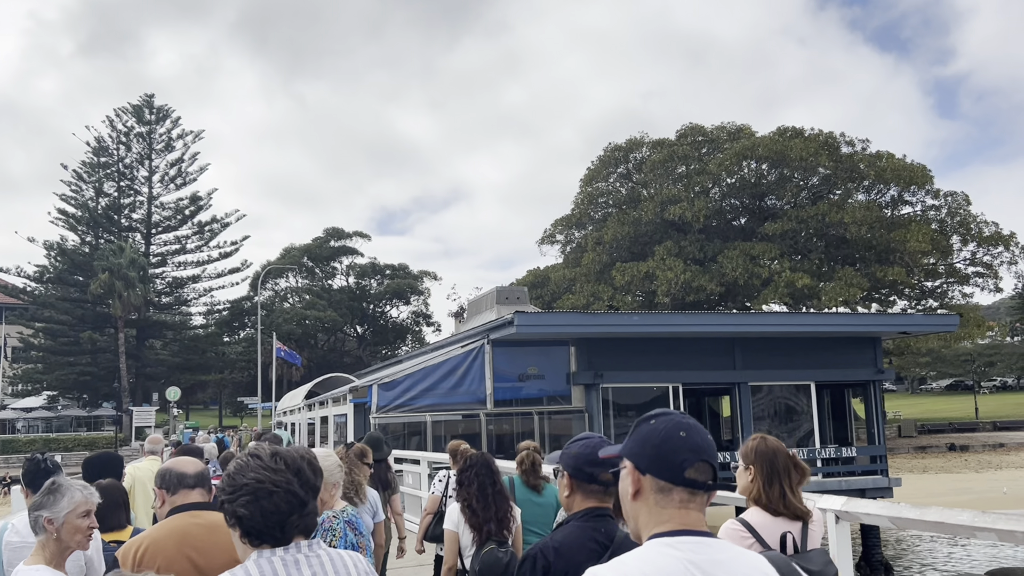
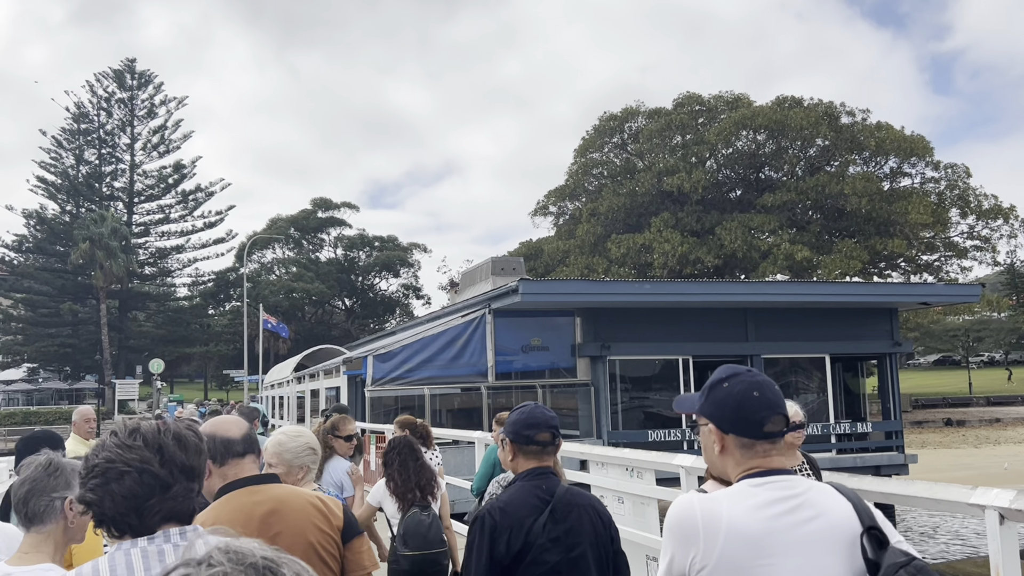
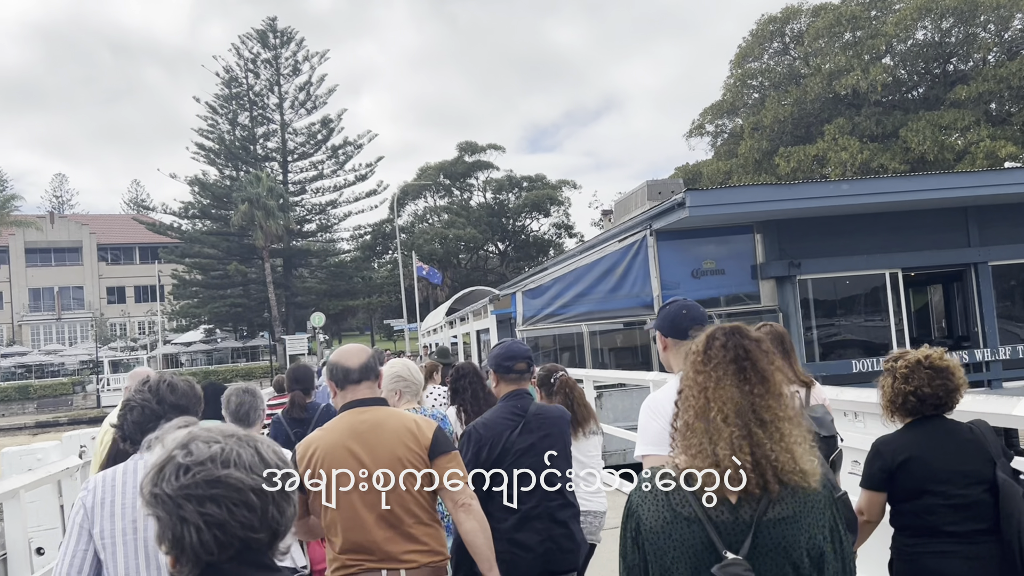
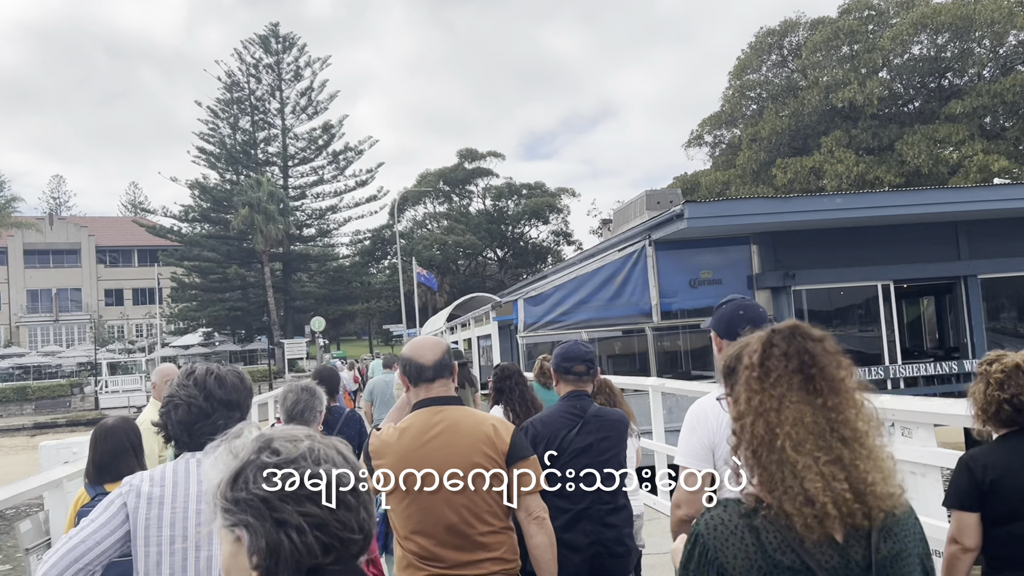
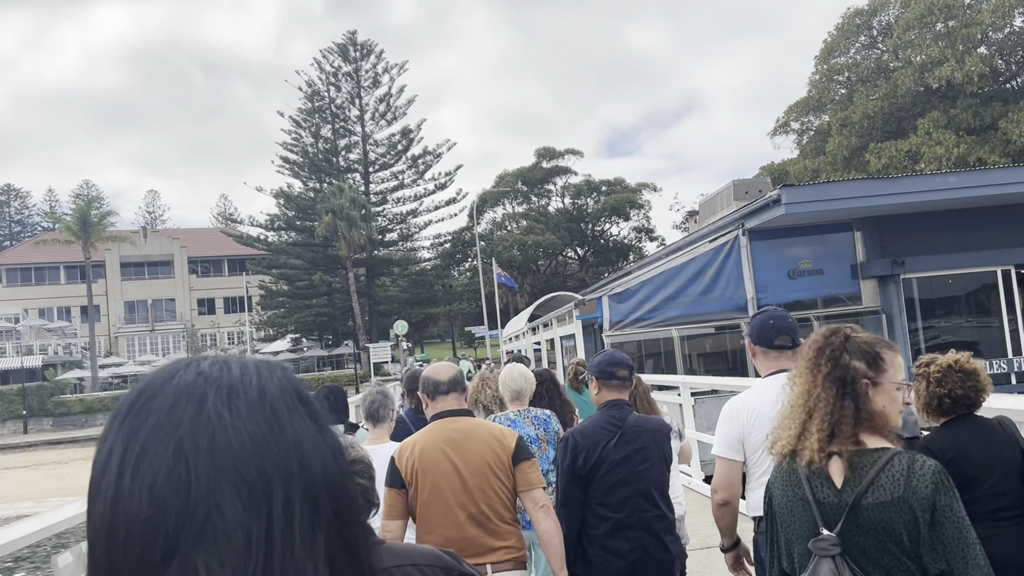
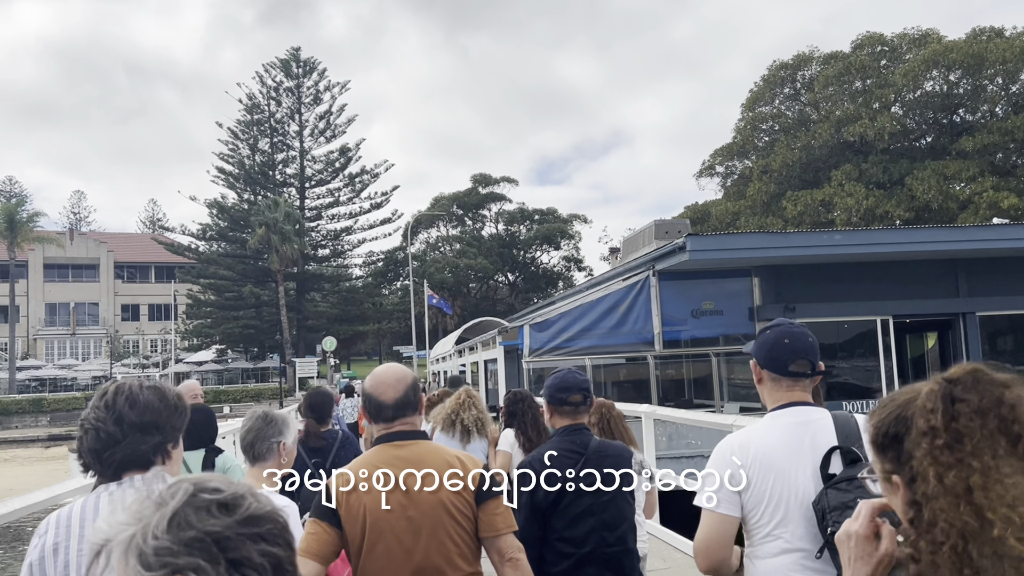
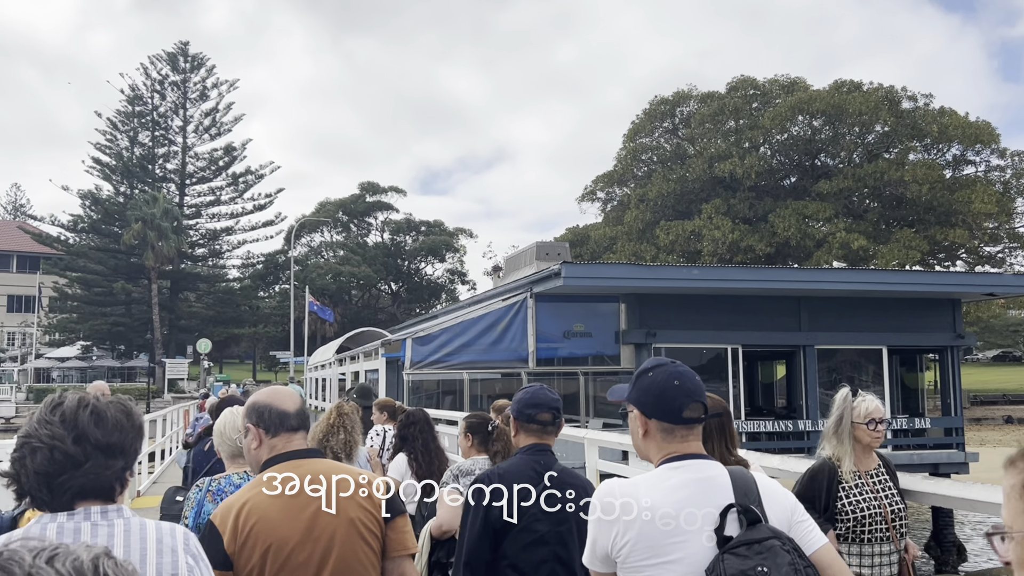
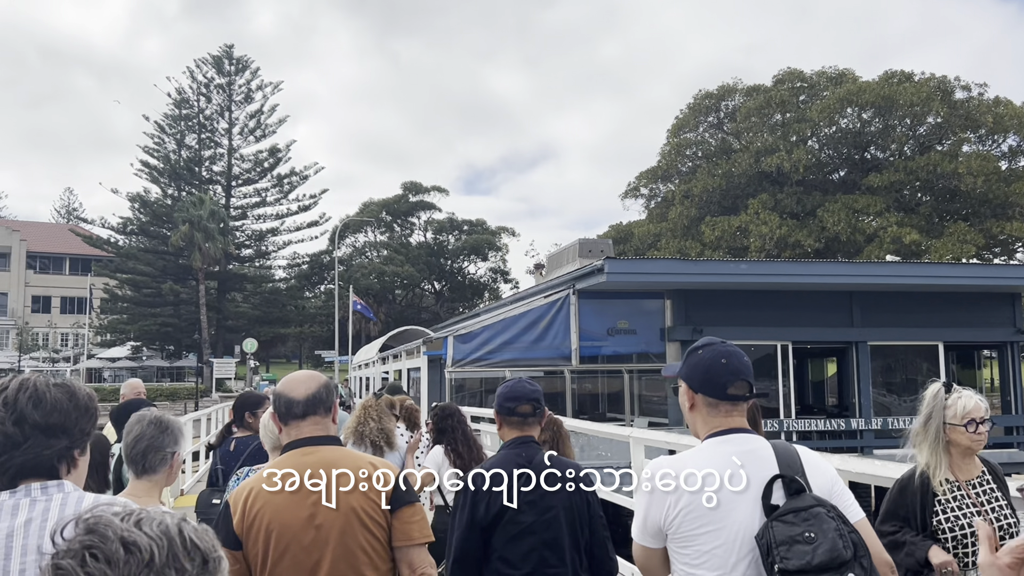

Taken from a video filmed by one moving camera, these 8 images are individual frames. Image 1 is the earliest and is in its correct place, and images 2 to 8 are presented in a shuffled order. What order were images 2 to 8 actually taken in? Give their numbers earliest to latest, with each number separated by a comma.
2, 7, 8, 6, 4, 3, 5
